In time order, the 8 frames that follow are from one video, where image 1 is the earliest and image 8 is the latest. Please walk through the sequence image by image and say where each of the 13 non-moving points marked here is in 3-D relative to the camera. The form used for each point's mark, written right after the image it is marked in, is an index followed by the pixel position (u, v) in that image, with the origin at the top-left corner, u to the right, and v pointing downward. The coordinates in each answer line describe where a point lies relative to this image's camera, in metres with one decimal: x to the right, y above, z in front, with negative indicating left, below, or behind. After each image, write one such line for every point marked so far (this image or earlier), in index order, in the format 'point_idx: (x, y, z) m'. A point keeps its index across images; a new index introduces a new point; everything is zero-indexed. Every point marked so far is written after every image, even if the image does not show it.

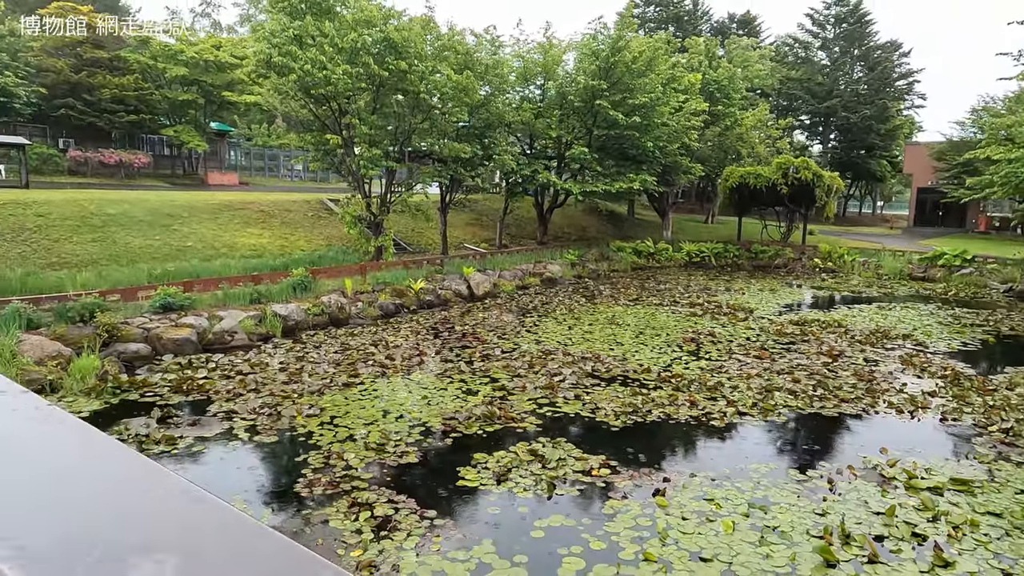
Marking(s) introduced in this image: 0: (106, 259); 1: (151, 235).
0: (-6.2, +0.4, +10.0) m
1: (-6.2, +0.9, +11.3) m
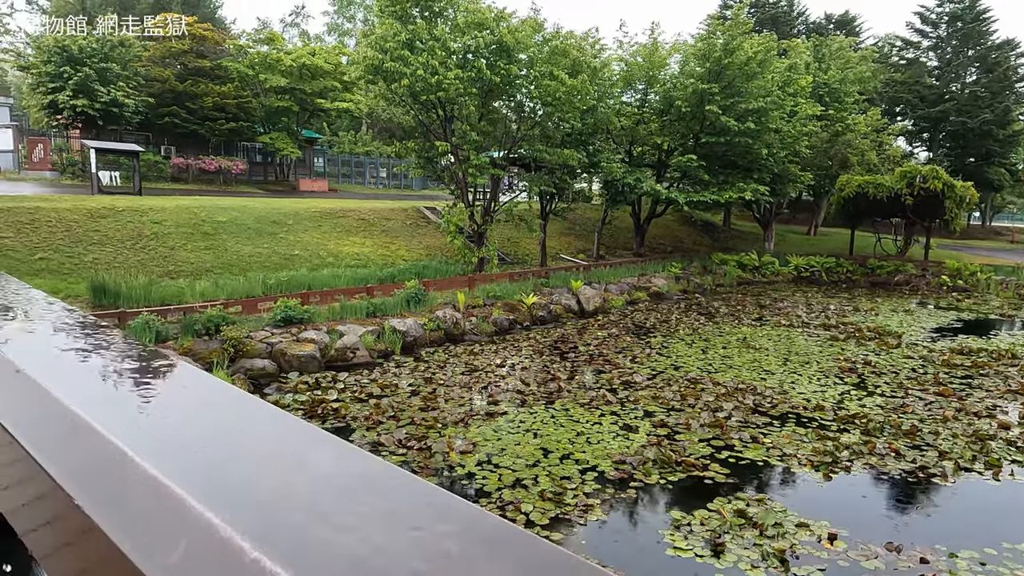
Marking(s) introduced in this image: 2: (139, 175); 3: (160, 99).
0: (-4.4, +0.3, +9.9) m
1: (-4.2, +0.8, +11.1) m
2: (-7.6, +2.3, +13.7) m
3: (-9.9, +5.3, +18.7) m
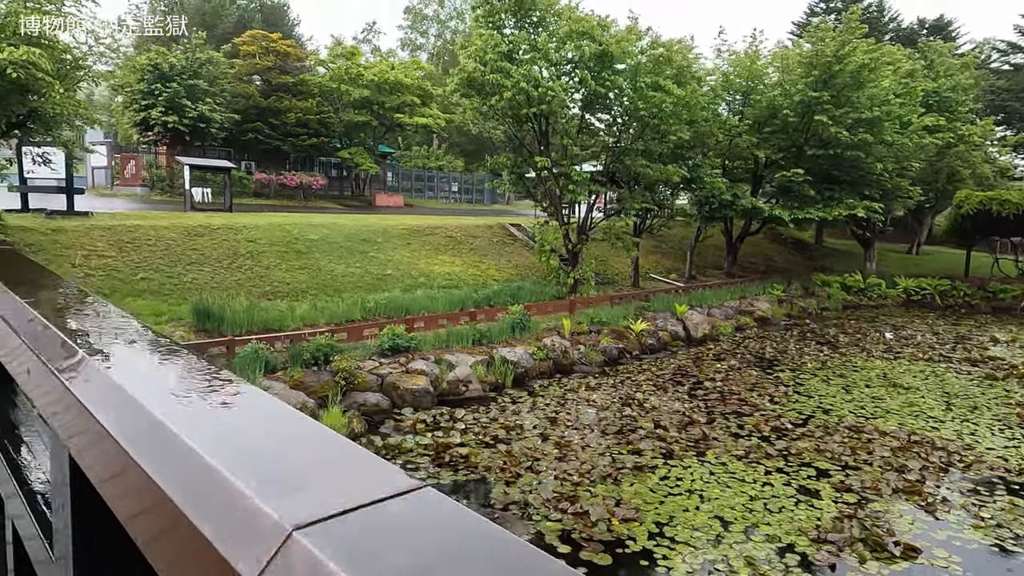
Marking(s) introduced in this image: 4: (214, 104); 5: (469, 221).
0: (-2.8, 0.0, +9.6) m
1: (-2.6, +0.4, +10.8) m
2: (-5.8, +2.0, +13.6) m
3: (-7.6, +4.9, +18.8) m
4: (-7.8, +4.8, +17.4) m
5: (-1.0, +1.5, +15.0) m
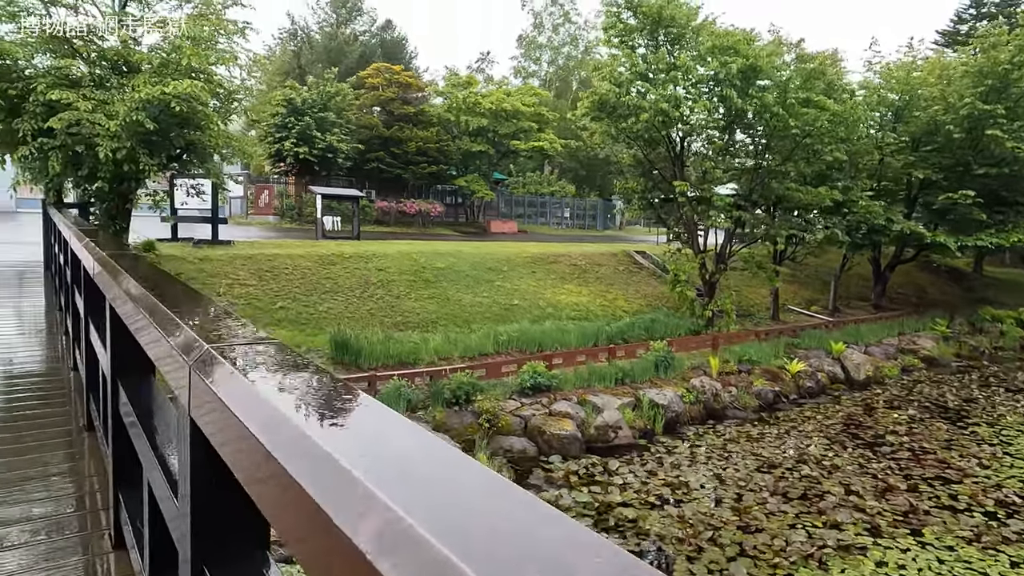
0: (-0.9, -0.4, +9.3) m
1: (-0.5, -0.1, +10.5) m
2: (-3.2, +1.4, +13.8) m
3: (-4.2, +4.2, +19.3) m
4: (-4.6, +4.2, +17.9) m
5: (+1.7, +0.9, +14.5) m
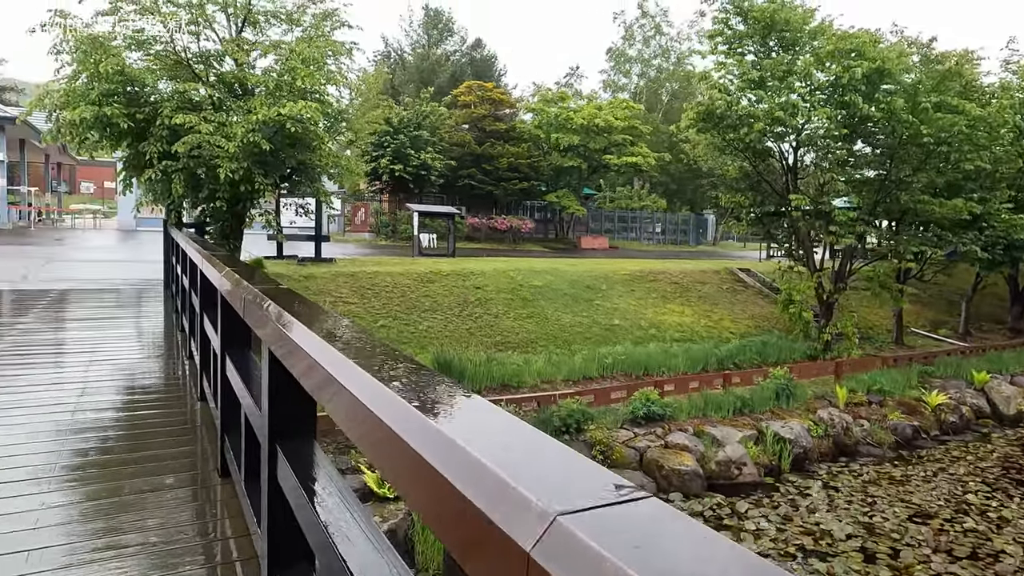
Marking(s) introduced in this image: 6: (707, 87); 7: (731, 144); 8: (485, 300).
0: (+0.4, -0.7, +9.0) m
1: (+1.0, -0.3, +10.1) m
2: (-1.2, +1.1, +13.8) m
3: (-1.5, +3.7, +19.5) m
4: (-2.1, +3.7, +18.1) m
5: (+3.8, +0.5, +13.9) m
6: (+3.0, +3.1, +10.2) m
7: (+3.4, +2.2, +10.2) m
8: (-0.4, -0.2, +9.7) m
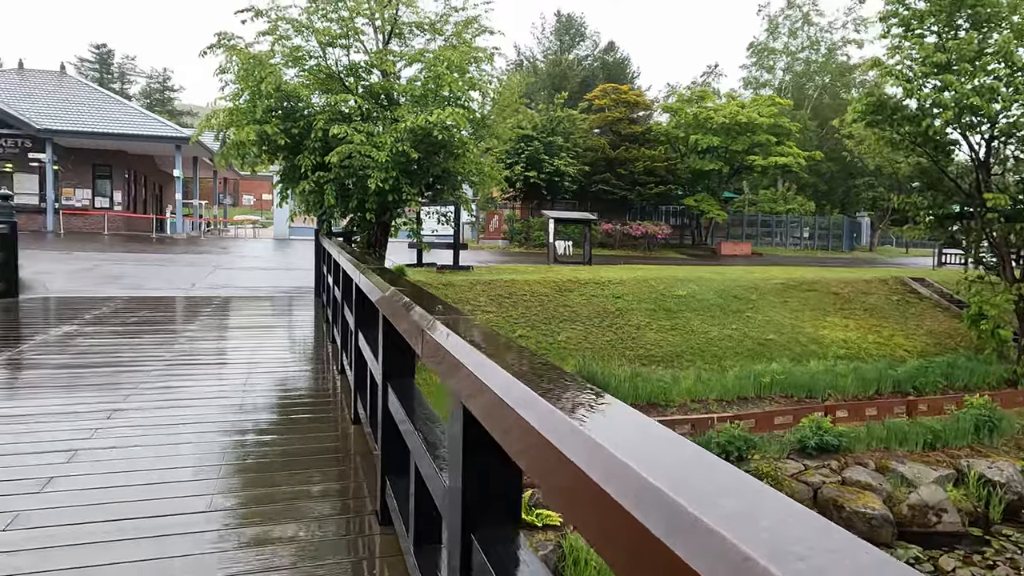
0: (+2.3, -0.8, +8.4) m
1: (+3.0, -0.5, +9.4) m
2: (+1.6, +0.9, +13.4) m
3: (+2.3, +3.5, +19.1) m
4: (+1.5, +3.5, +17.9) m
5: (+6.5, +0.3, +12.5) m
6: (+5.0, +2.9, +9.1) m
7: (+5.4, +2.0, +9.0) m
8: (+1.6, -0.3, +9.2) m
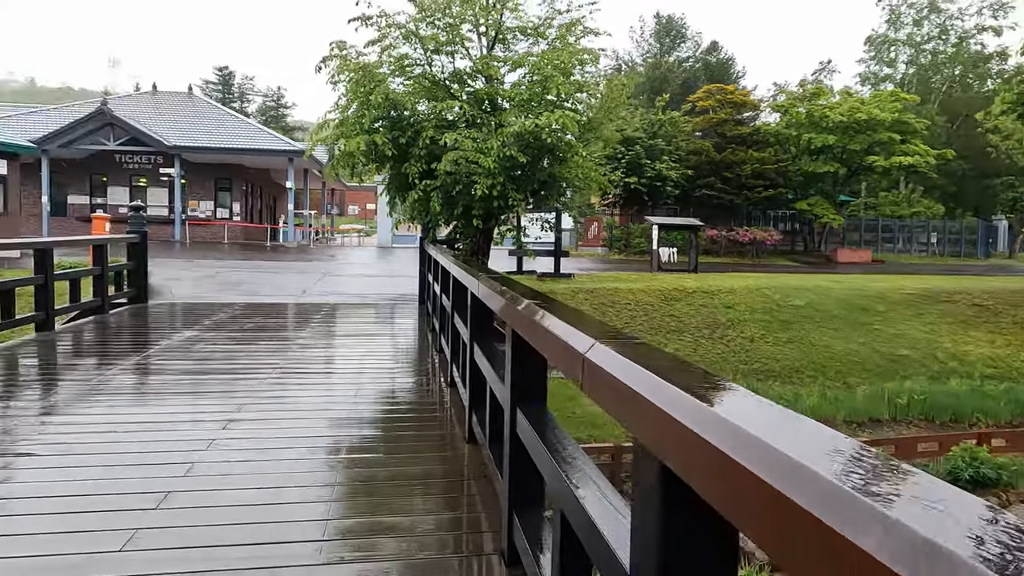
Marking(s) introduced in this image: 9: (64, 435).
0: (+3.5, -1.0, +7.7) m
1: (+4.4, -0.6, +8.6) m
2: (+3.5, +0.7, +12.8) m
3: (+5.1, +3.2, +18.3) m
4: (+4.1, +3.3, +17.3) m
5: (+8.2, +0.1, +11.3) m
6: (+6.4, +2.8, +8.1) m
7: (+6.7, +1.9, +7.9) m
8: (+2.9, -0.4, +8.7) m
9: (-2.0, -0.6, +2.9) m
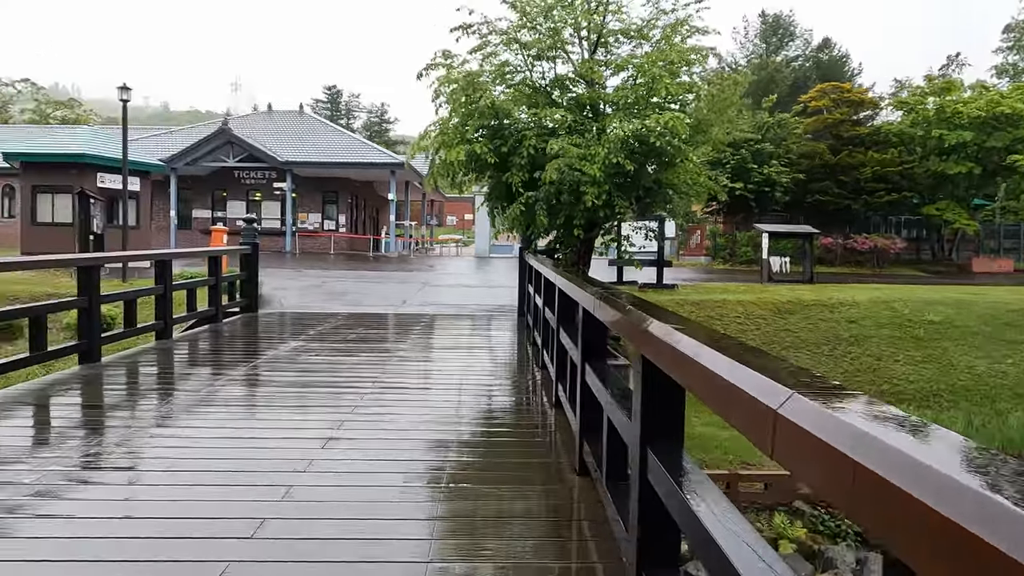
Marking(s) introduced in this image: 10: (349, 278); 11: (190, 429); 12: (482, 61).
0: (+4.6, -1.1, +6.9) m
1: (+5.6, -0.8, +7.7) m
2: (+5.4, +0.5, +12.0) m
3: (+7.7, +2.9, +17.2) m
4: (+6.6, +3.0, +16.3) m
5: (+9.8, -0.1, +9.8) m
6: (+7.5, +2.6, +6.9) m
7: (+7.8, +1.7, +6.7) m
8: (+4.2, -0.6, +7.9) m
9: (-1.5, -0.7, +2.9) m
10: (-2.7, +0.2, +11.1) m
11: (-1.5, -0.7, +3.1) m
12: (-0.3, +2.3, +6.8) m
